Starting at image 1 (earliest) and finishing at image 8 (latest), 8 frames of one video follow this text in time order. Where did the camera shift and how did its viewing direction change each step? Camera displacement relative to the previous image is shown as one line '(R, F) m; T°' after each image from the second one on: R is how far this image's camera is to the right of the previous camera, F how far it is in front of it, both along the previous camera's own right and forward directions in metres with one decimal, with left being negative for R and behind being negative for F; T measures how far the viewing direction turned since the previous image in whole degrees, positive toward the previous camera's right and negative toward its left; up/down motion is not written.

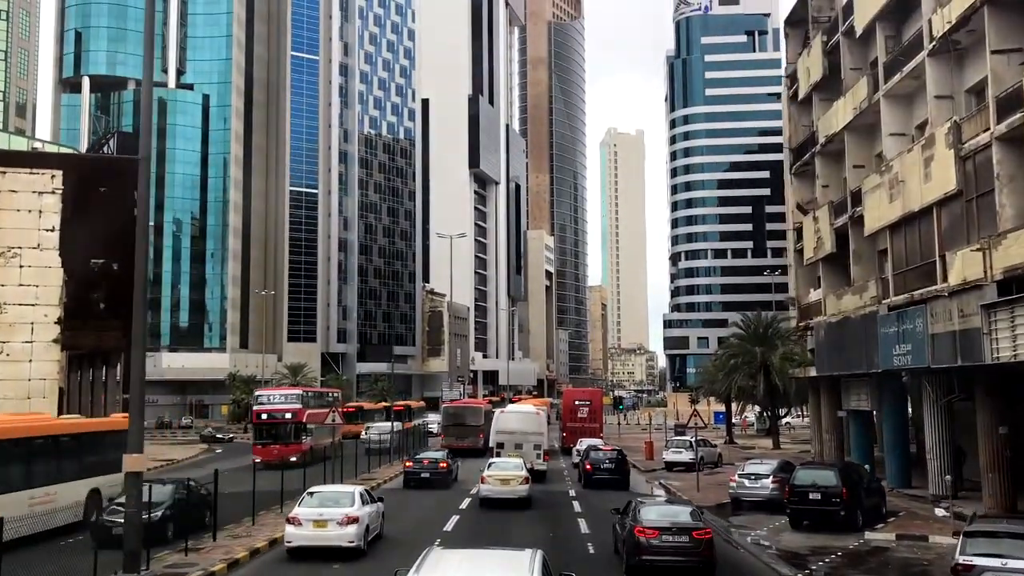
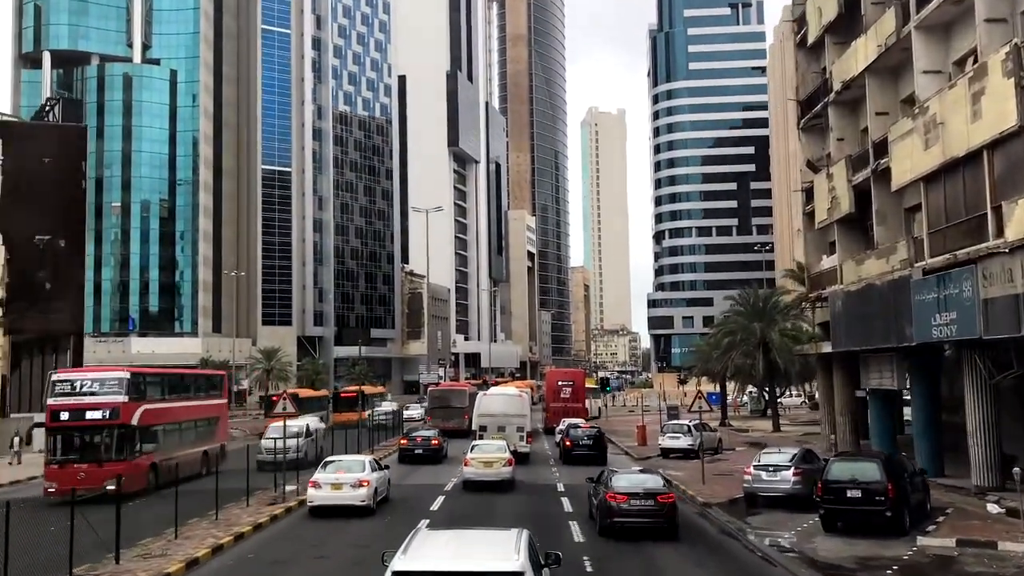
(+0.1, +3.0) m; +1°
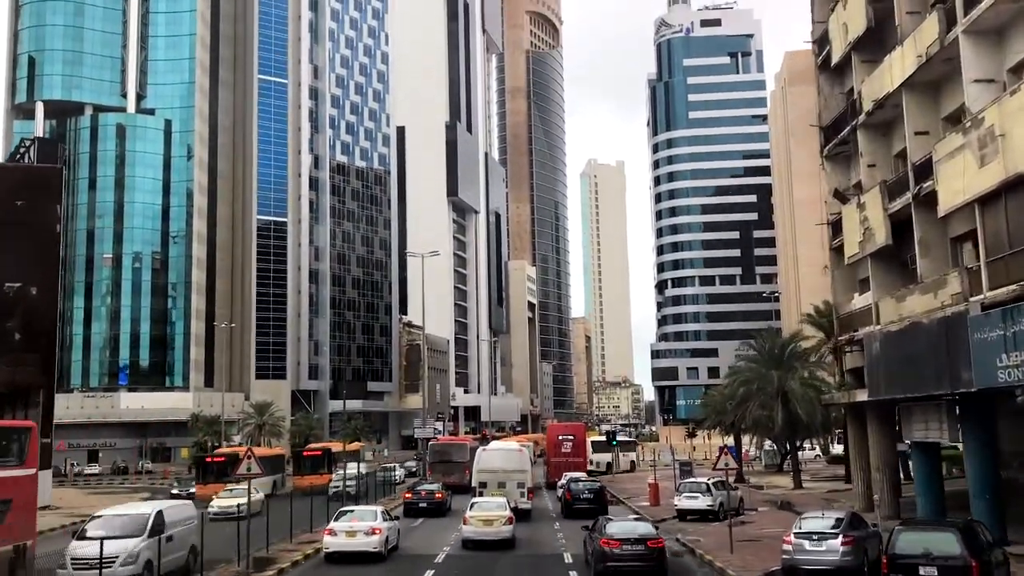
(0.0, +2.4) m; 0°
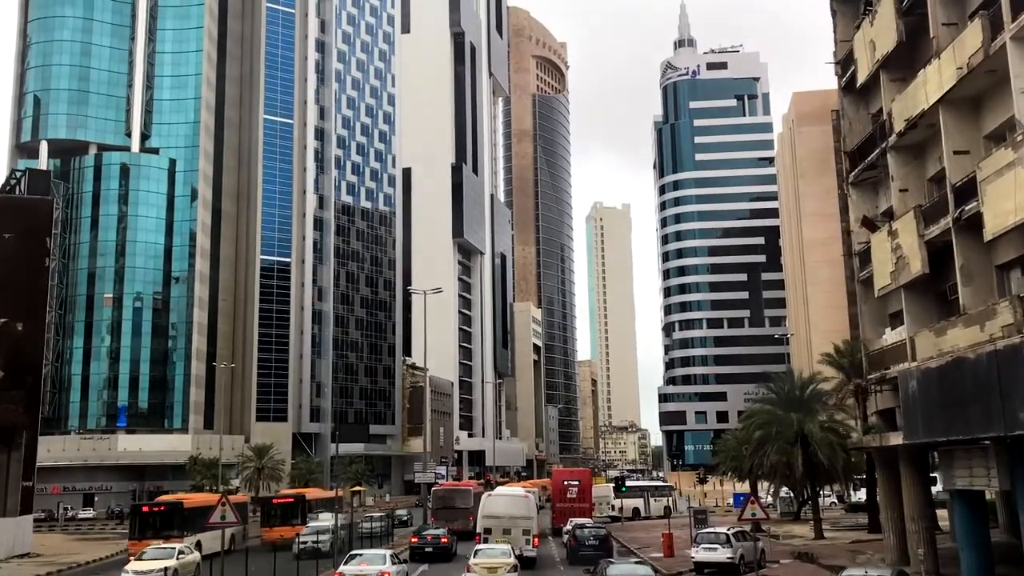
(0.0, +1.6) m; 0°
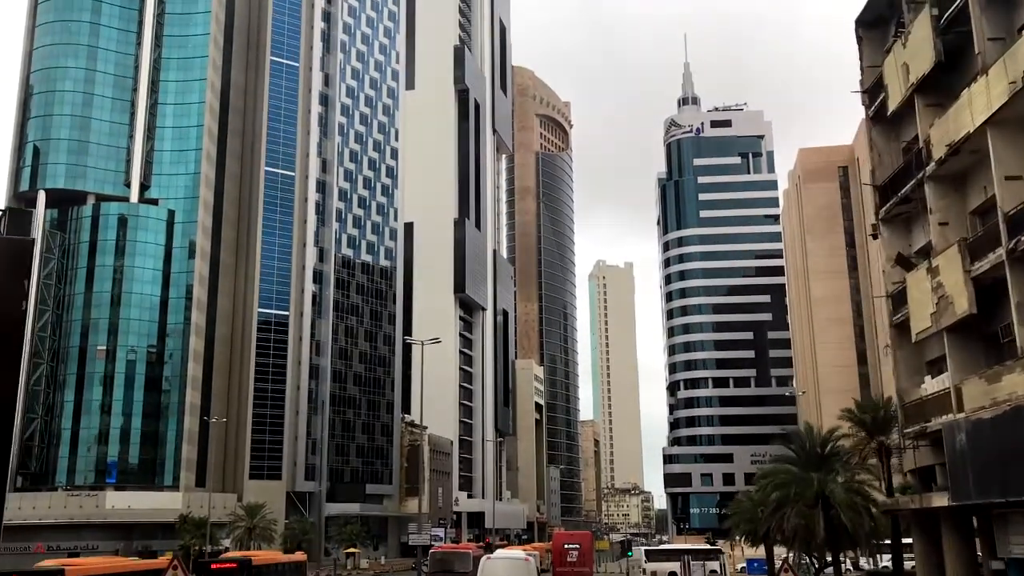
(0.0, +1.9) m; 0°
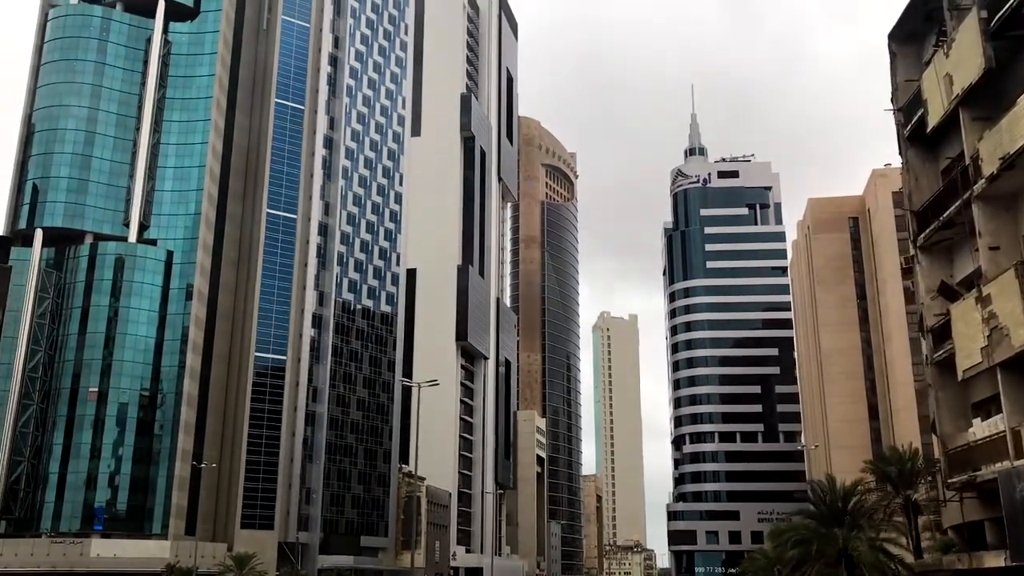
(+0.1, +2.0) m; 0°
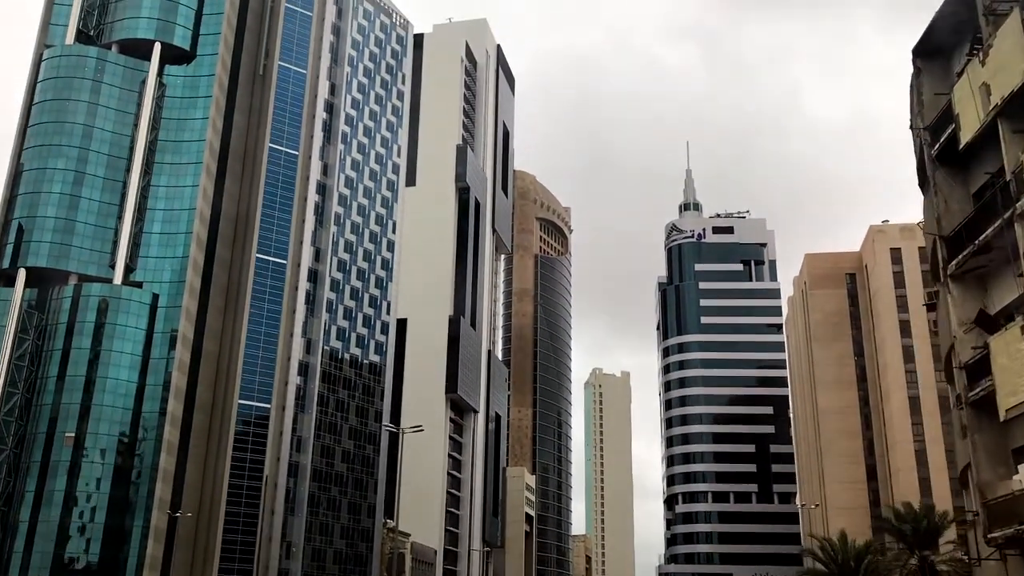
(0.0, +1.8) m; 0°
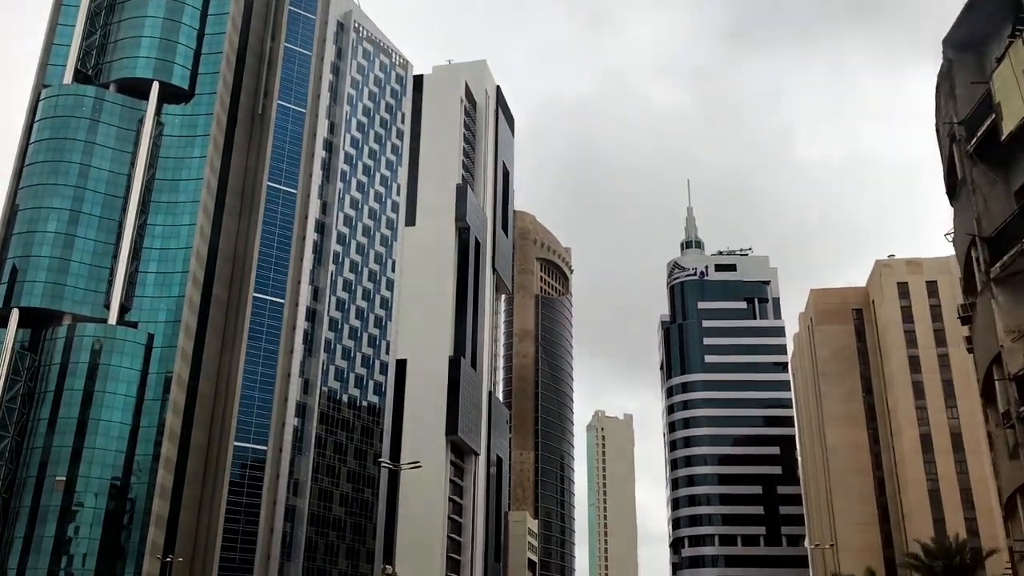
(-0.1, +1.5) m; 0°
